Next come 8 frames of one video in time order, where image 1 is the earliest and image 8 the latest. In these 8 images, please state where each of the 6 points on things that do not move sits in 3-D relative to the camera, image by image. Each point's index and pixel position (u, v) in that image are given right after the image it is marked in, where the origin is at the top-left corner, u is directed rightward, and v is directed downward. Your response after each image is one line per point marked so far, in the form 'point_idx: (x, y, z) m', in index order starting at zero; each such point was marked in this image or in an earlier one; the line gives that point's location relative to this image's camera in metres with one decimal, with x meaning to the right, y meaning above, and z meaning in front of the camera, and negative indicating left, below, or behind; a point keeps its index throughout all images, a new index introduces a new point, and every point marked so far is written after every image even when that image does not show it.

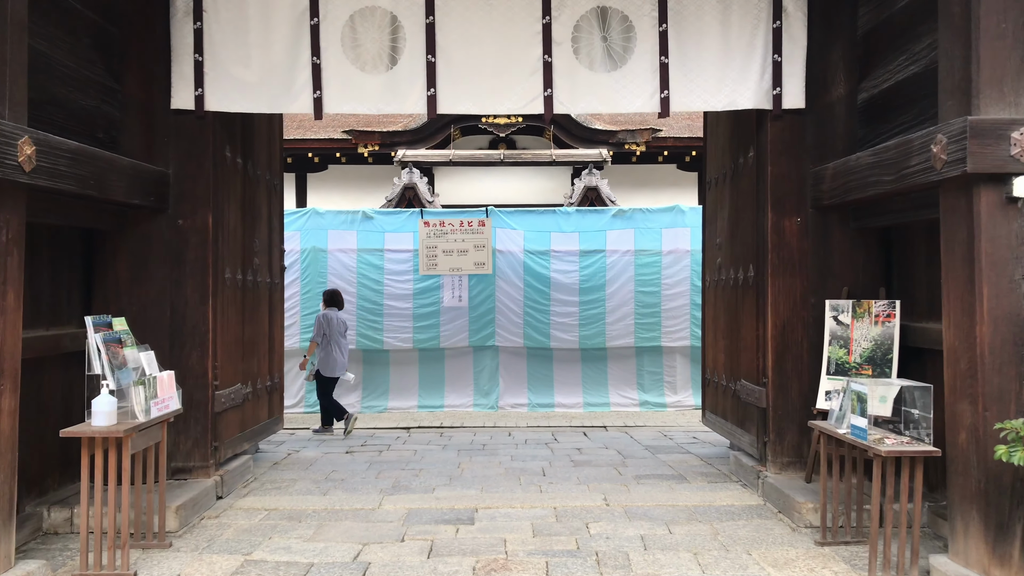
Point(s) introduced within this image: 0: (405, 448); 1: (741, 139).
0: (-0.6, -0.9, +5.1) m
1: (+1.1, +0.7, +4.2) m
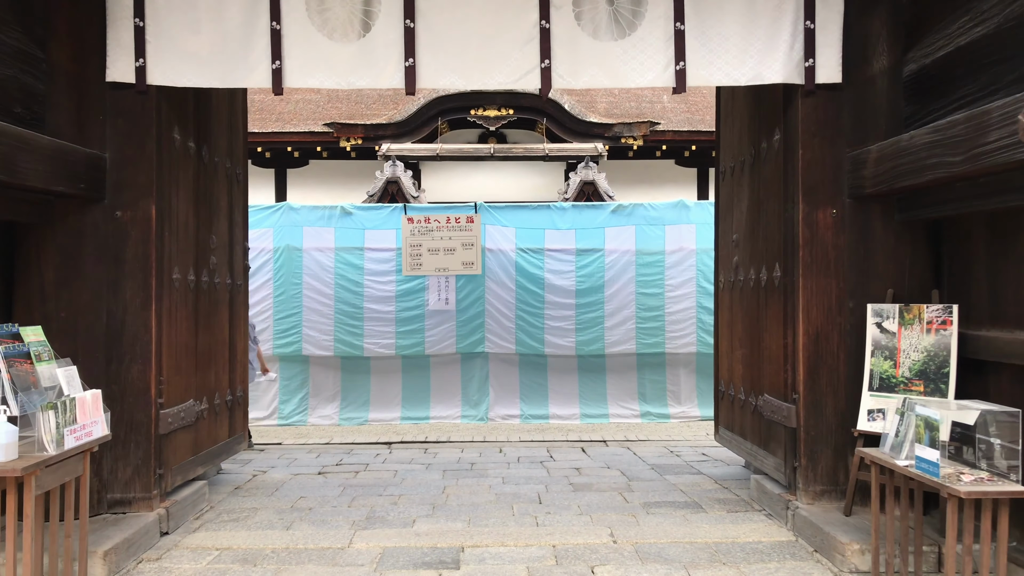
0: (-0.7, -1.0, +4.6) m
1: (+1.1, +0.7, +3.7) m
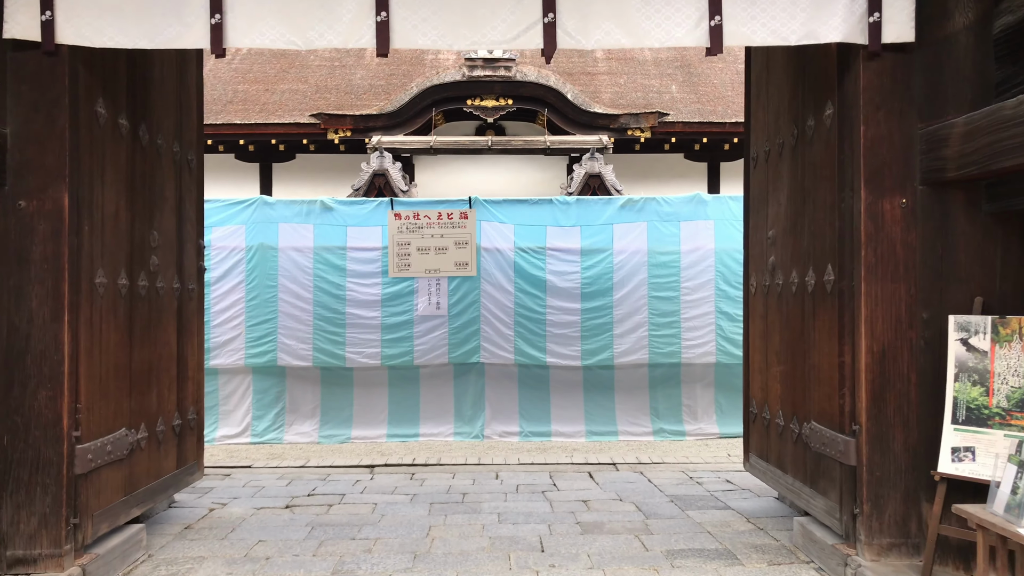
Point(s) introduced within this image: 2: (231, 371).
0: (-0.7, -1.0, +4.0) m
1: (+1.0, +0.7, +3.1) m
2: (-1.8, -0.5, +5.7) m
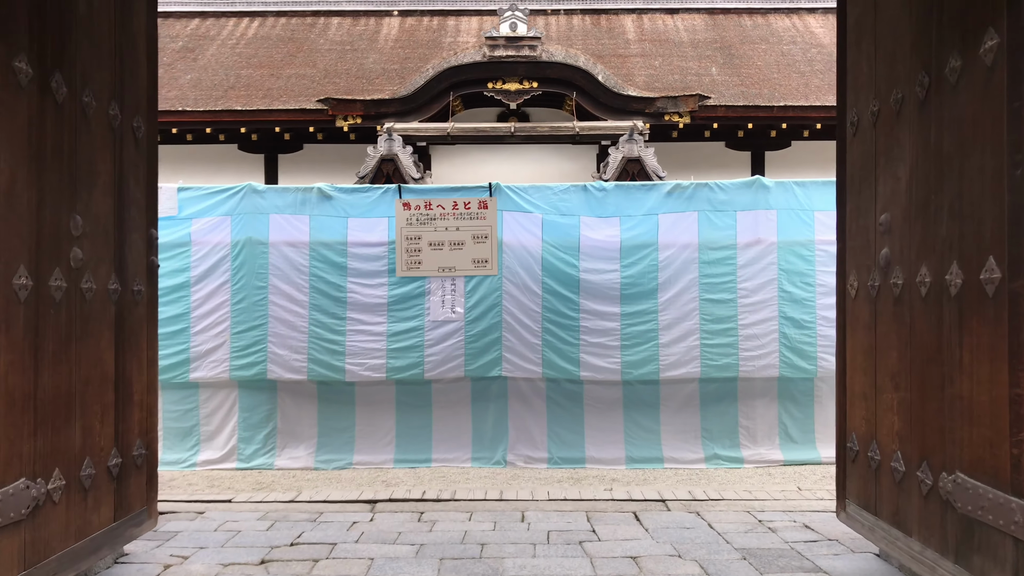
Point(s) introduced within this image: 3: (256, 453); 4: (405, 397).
0: (-0.6, -1.0, +3.2) m
1: (+1.1, +0.7, +2.2) m
2: (-1.7, -0.5, +4.9) m
3: (-1.4, -0.9, +4.9) m
4: (-0.6, -0.6, +4.9) m
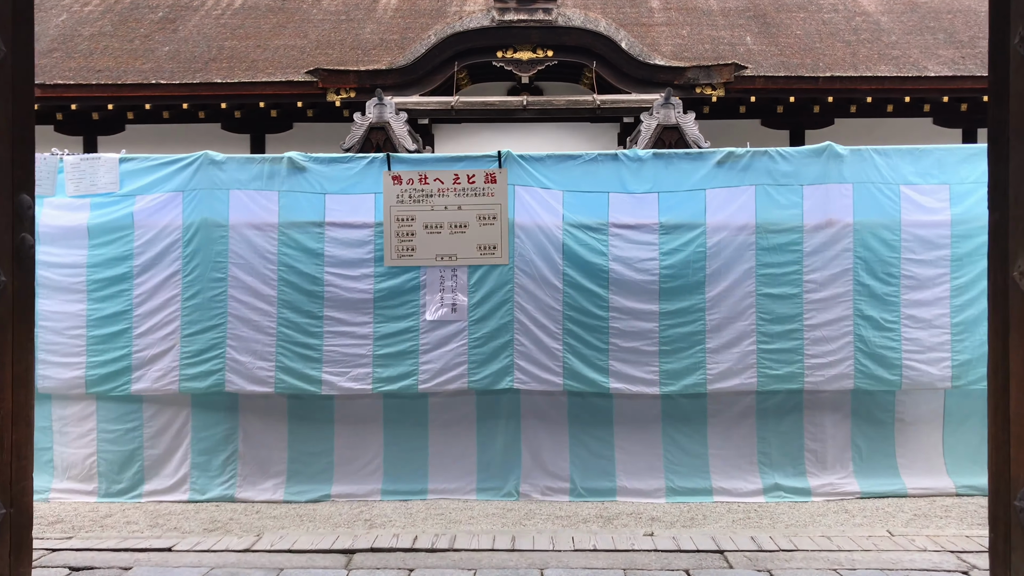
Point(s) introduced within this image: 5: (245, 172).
0: (-0.5, -1.0, +2.3) m
1: (+1.2, +0.7, +1.3) m
2: (-1.6, -0.5, +4.1) m
3: (-1.4, -0.9, +4.0) m
4: (-0.5, -0.6, +4.0) m
5: (-1.2, +0.5, +4.0) m
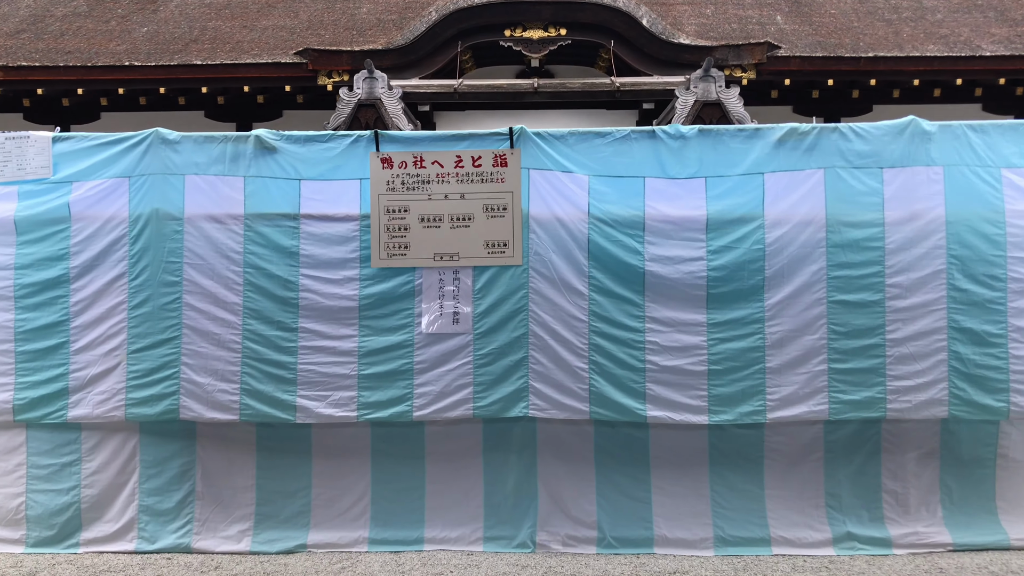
0: (-0.5, -1.0, +1.6) m
1: (+1.2, +0.7, +0.6) m
2: (-1.6, -0.5, +3.4) m
3: (-1.3, -0.9, +3.3) m
4: (-0.5, -0.6, +3.3) m
5: (-1.2, +0.5, +3.3) m
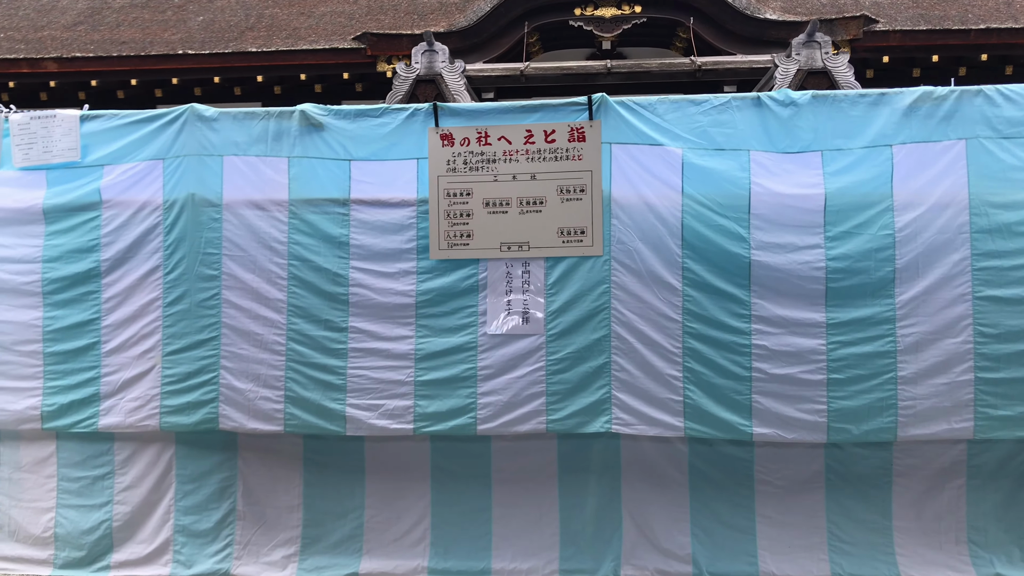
0: (-0.3, -1.0, +1.2) m
1: (+1.3, +0.7, +0.1) m
2: (-1.3, -0.5, +3.0) m
3: (-1.0, -0.9, +3.0) m
4: (-0.2, -0.6, +2.9) m
5: (-0.9, +0.5, +3.0) m
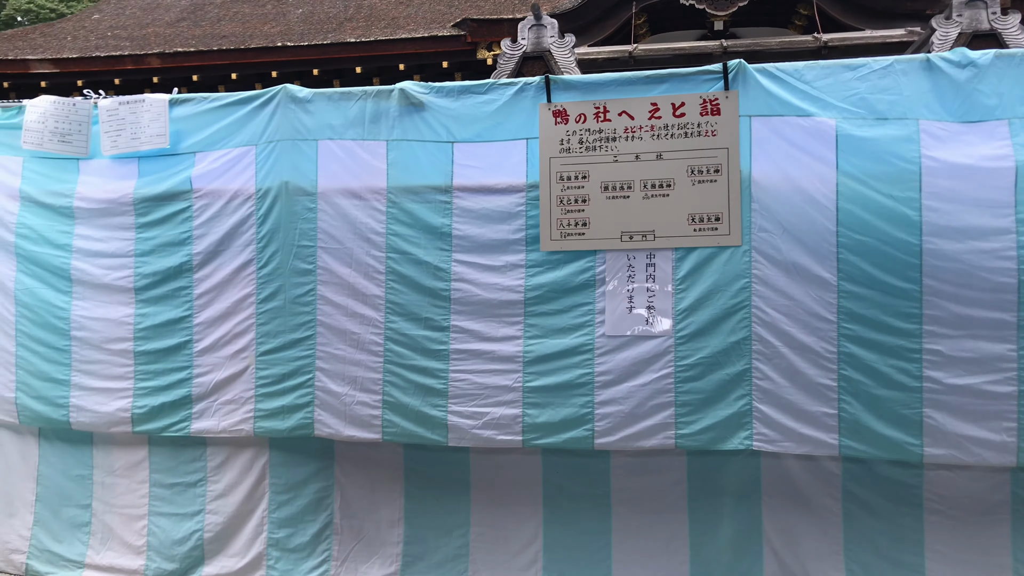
0: (-0.2, -0.9, +1.0) m
1: (+1.3, +0.7, -0.4) m
2: (-0.9, -0.5, +2.9) m
3: (-0.7, -0.9, +2.7) m
4: (+0.1, -0.6, +2.6) m
5: (-0.5, +0.5, +2.8) m
